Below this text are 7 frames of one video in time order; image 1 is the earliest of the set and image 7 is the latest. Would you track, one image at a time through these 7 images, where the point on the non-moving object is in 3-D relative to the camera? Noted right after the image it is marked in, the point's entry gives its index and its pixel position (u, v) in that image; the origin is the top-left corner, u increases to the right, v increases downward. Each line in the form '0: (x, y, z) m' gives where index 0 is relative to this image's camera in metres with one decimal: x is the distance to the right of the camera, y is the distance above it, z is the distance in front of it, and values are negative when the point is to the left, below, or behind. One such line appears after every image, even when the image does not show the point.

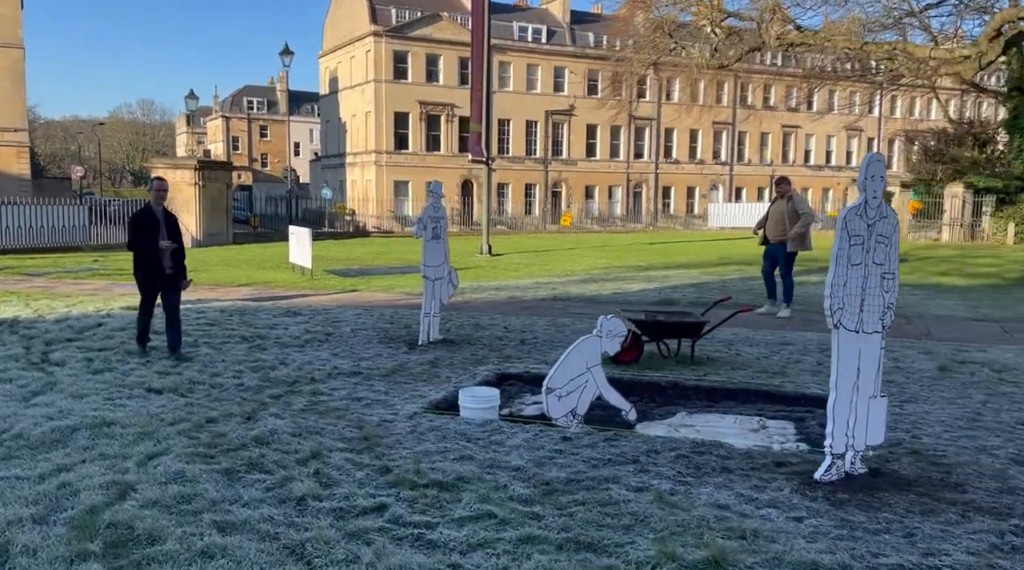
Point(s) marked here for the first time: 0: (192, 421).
0: (-2.2, -0.9, +6.0) m
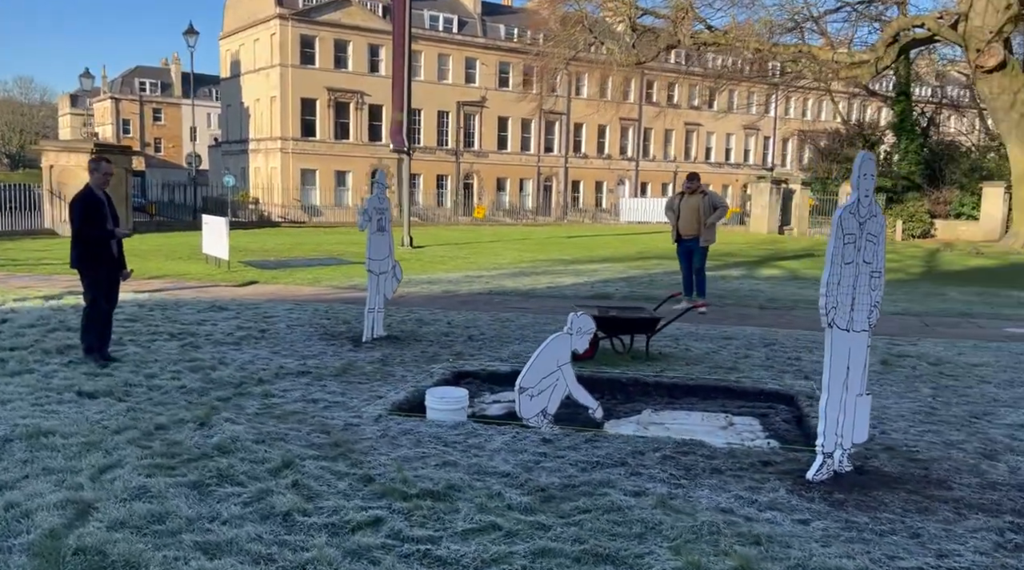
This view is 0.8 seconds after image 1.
0: (-2.4, -0.9, +5.5) m
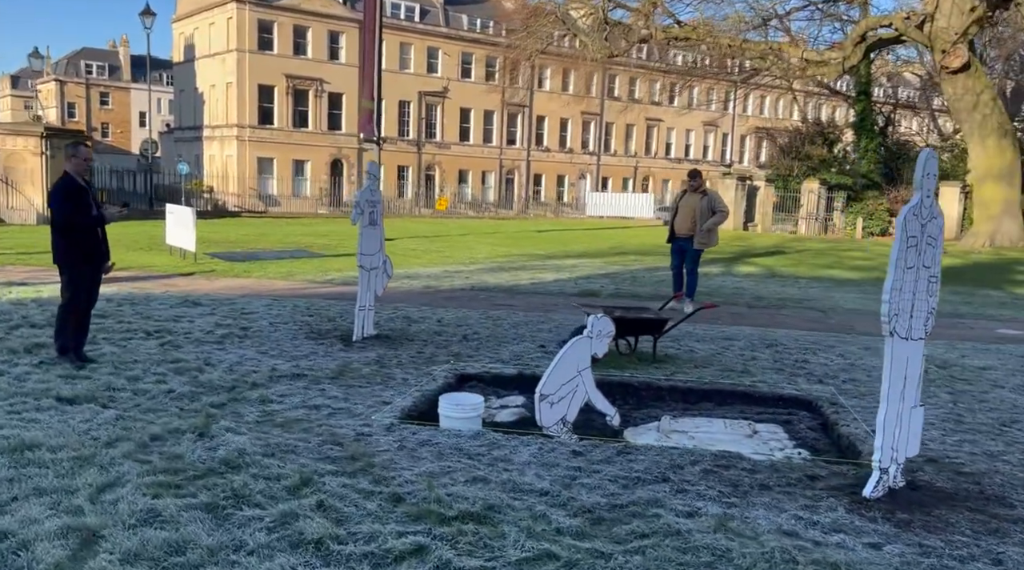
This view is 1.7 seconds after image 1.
0: (-2.2, -0.9, +5.0) m
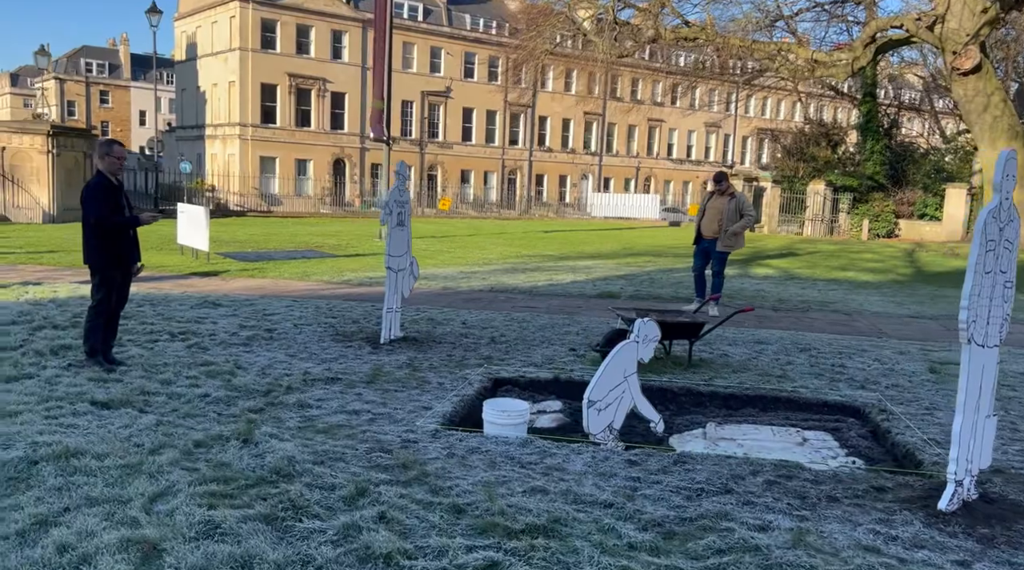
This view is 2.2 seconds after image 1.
0: (-1.9, -0.9, +4.9) m
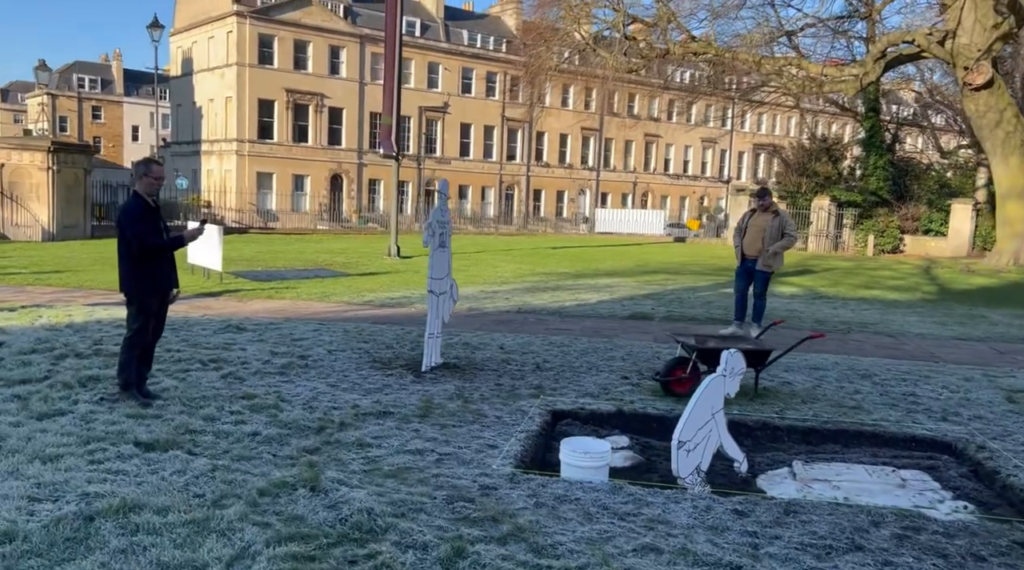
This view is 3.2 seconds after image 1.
0: (-1.4, -1.1, +4.4) m
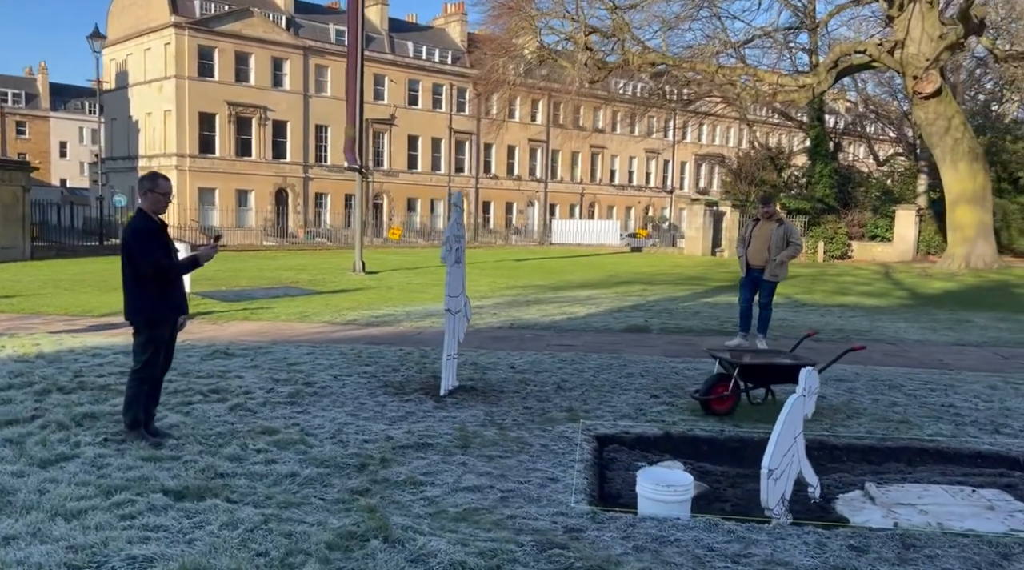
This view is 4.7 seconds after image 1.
0: (-0.9, -1.2, +3.9) m
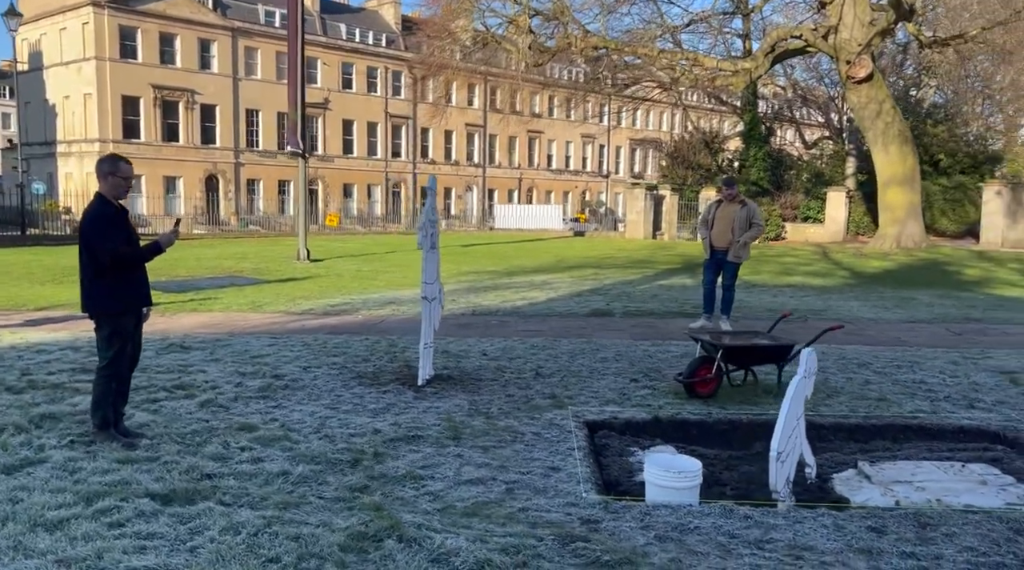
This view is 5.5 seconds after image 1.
0: (-0.8, -1.2, +3.7) m
